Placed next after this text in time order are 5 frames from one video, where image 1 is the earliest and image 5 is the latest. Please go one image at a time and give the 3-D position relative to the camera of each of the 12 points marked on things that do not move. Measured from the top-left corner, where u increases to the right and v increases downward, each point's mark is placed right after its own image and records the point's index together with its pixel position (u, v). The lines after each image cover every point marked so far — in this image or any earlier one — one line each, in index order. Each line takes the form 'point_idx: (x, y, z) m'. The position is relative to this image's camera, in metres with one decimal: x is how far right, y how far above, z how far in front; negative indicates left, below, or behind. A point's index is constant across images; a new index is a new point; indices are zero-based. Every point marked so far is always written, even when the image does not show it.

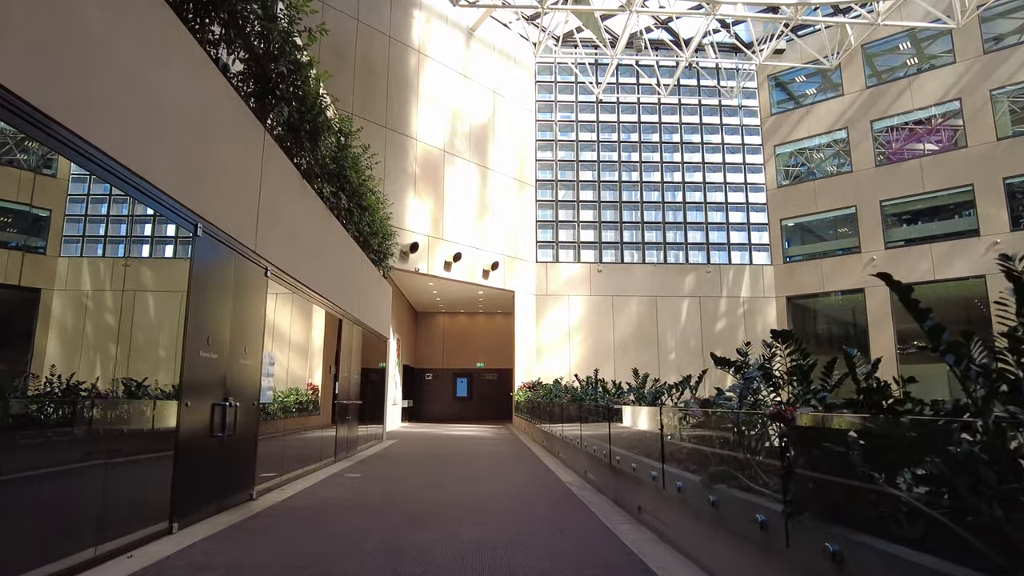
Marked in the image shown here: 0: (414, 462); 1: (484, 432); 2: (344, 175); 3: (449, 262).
0: (-1.4, -2.4, +9.2) m
1: (-0.7, -3.5, +16.5) m
2: (-2.2, +1.5, +8.7) m
3: (-1.8, +0.7, +18.8) m
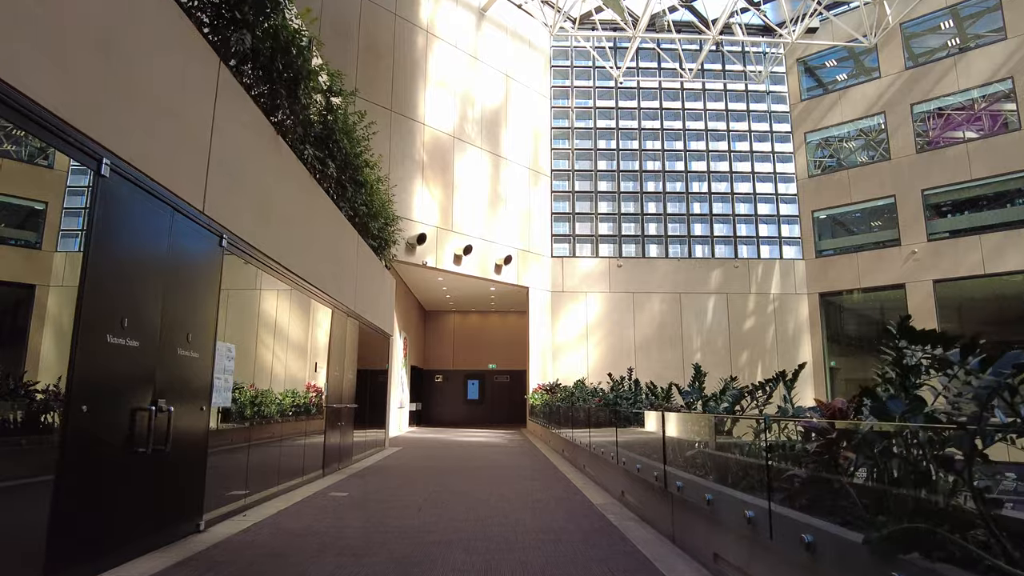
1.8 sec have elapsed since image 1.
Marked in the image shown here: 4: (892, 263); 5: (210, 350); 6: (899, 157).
0: (-1.2, -2.2, +8.0) m
1: (-0.4, -3.4, +15.2) m
2: (-2.0, +1.7, +7.5) m
3: (-1.4, +0.8, +17.6) m
4: (+10.7, +0.7, +19.1) m
5: (-2.1, -0.4, +4.7) m
6: (+11.1, +3.7, +19.3) m
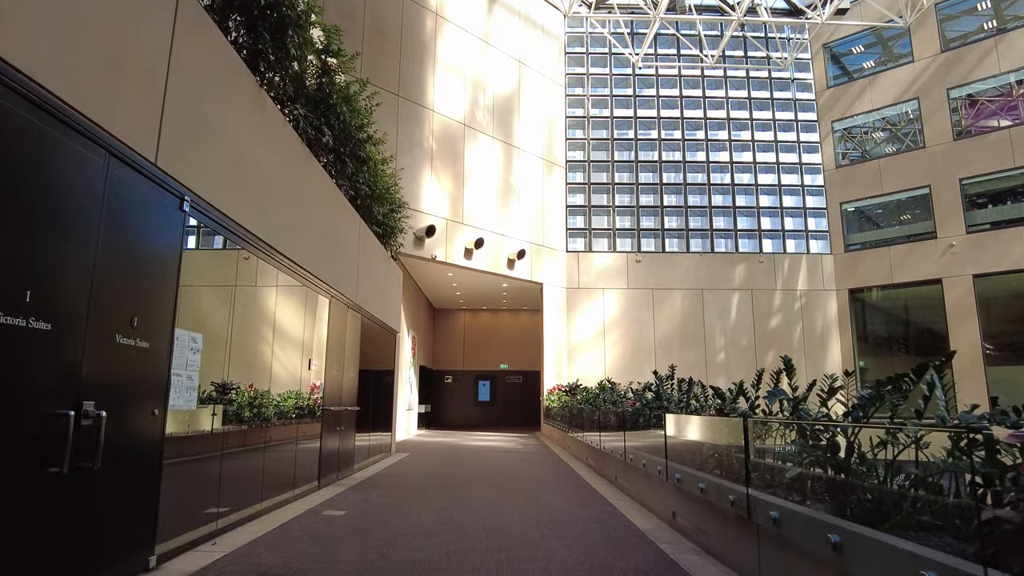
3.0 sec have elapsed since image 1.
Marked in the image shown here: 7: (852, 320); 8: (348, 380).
0: (-0.9, -2.1, +7.1) m
1: (-0.1, -3.3, +14.3) m
2: (-1.8, +1.8, +6.6) m
3: (-1.1, +1.0, +16.7) m
4: (+11.1, +0.8, +18.0) m
5: (-1.9, -0.3, +3.8) m
6: (+11.4, +3.9, +18.3) m
7: (+10.0, -0.9, +19.8) m
8: (-2.0, -1.1, +8.4) m
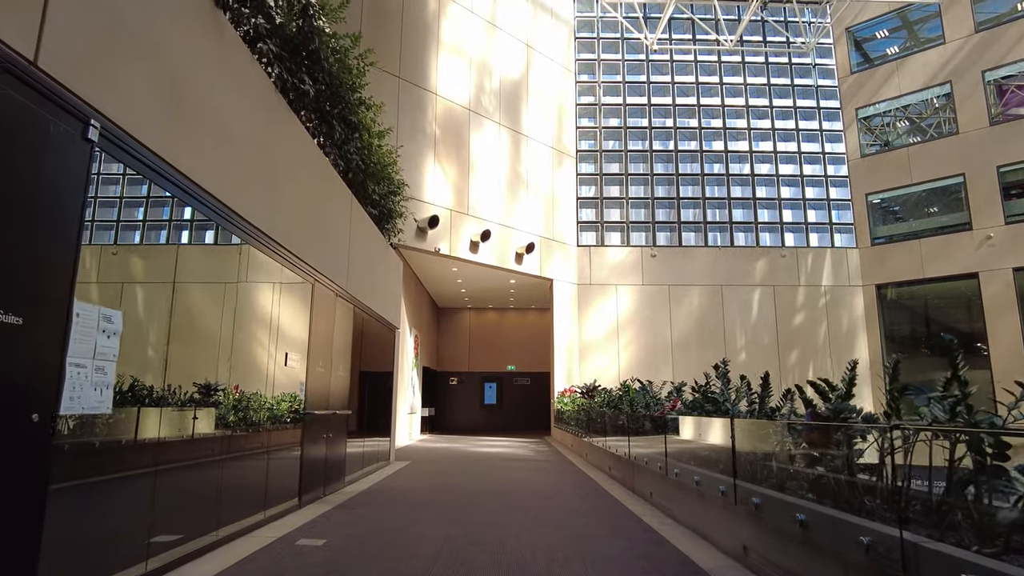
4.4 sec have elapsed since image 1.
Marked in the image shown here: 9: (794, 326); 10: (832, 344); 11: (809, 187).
0: (-0.8, -1.9, +6.0) m
1: (+0.1, -3.2, +13.3) m
2: (-1.7, +2.0, +5.6) m
3: (-0.9, +1.1, +15.6) m
4: (+11.3, +1.0, +16.9) m
5: (-1.8, -0.1, +2.7) m
6: (+11.6, +4.0, +17.2) m
7: (+10.2, -0.8, +18.7) m
8: (-1.9, -1.0, +7.3) m
9: (+7.9, -1.1, +19.0) m
10: (+9.0, -1.6, +19.0) m
11: (+8.7, +2.9, +19.7) m
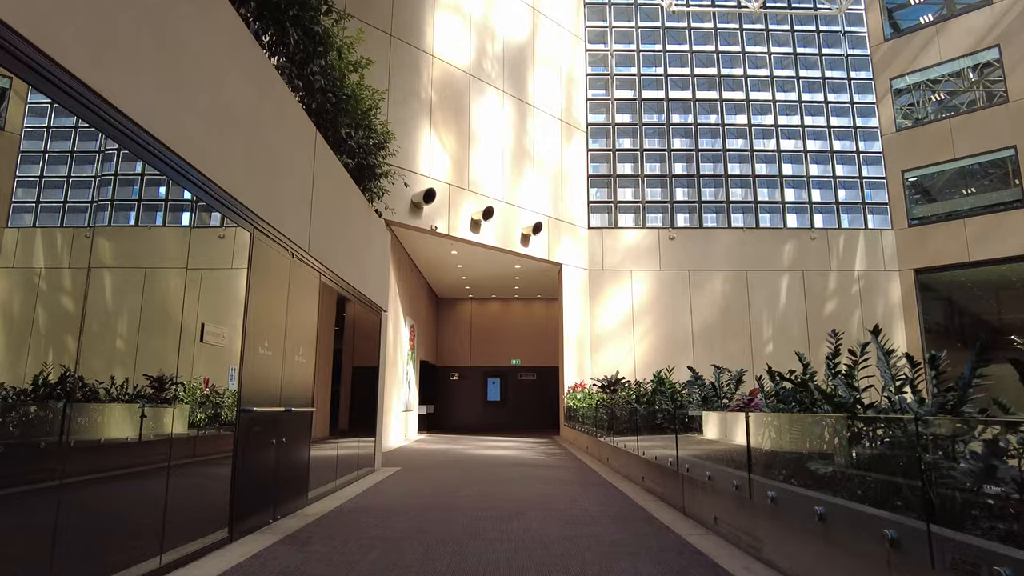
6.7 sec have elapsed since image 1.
0: (-0.7, -1.6, +4.5) m
1: (+0.3, -2.8, +11.7) m
2: (-1.6, +2.3, +4.0) m
3: (-0.7, +1.4, +14.1) m
4: (+11.4, +1.3, +15.3) m
5: (-1.7, +0.2, +1.2) m
6: (+11.7, +4.4, +15.6) m
7: (+10.3, -0.4, +17.1) m
8: (-1.8, -0.7, +5.8) m
9: (+8.0, -0.7, +17.4) m
10: (+9.1, -1.2, +17.4) m
11: (+8.8, +3.3, +18.1) m
